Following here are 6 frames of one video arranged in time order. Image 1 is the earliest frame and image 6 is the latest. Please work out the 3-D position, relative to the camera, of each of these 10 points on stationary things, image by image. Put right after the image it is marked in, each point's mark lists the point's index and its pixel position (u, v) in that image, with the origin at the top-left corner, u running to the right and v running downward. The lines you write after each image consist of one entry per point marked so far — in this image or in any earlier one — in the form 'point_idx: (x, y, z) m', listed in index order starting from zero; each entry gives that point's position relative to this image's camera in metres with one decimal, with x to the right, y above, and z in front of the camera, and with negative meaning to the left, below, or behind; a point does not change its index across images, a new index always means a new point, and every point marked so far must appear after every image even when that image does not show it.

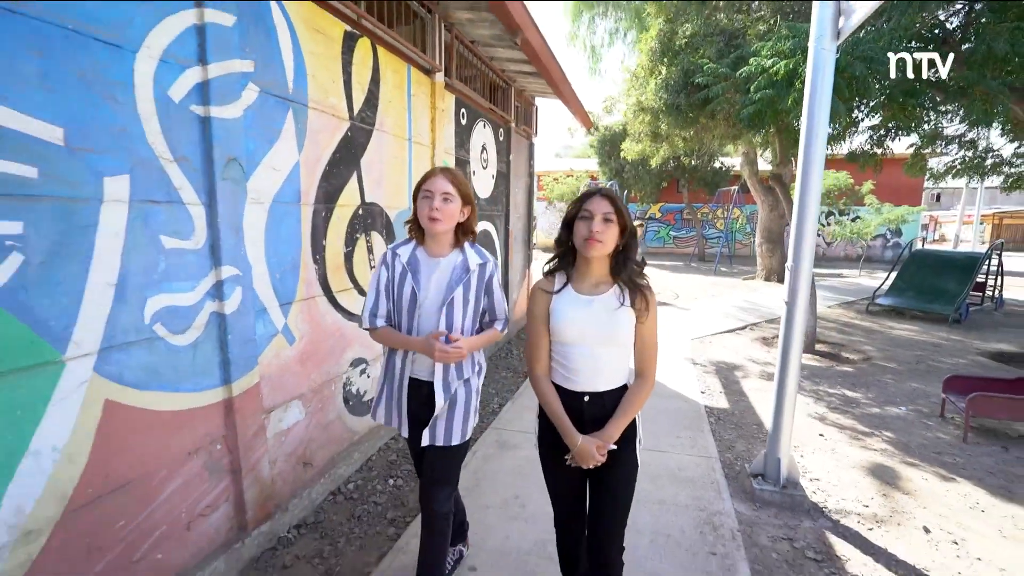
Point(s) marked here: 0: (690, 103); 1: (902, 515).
0: (+2.1, +2.2, +5.9) m
1: (+2.0, -1.2, +2.6) m
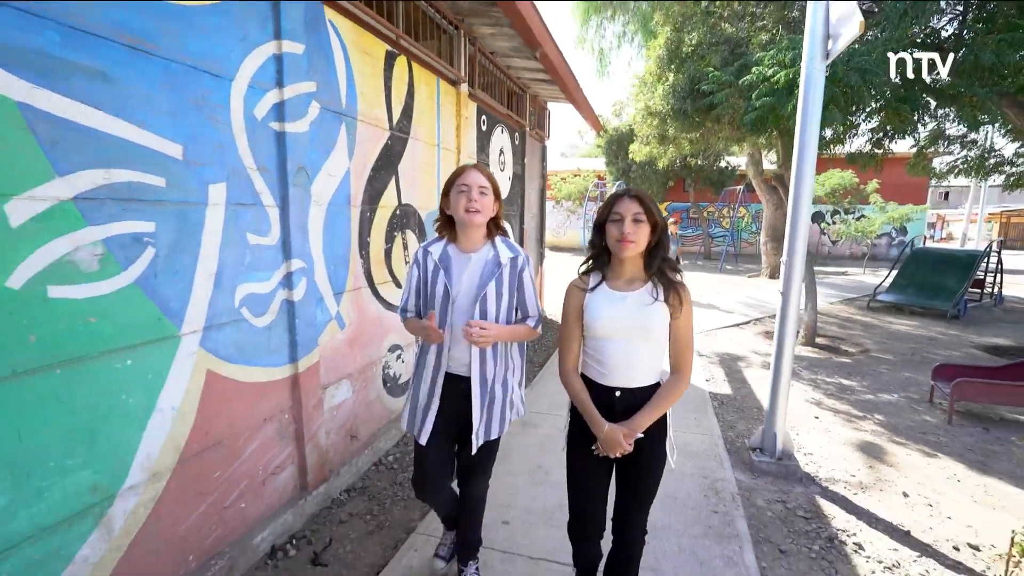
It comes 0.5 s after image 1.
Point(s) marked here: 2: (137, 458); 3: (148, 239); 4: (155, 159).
0: (+2.3, +2.3, +6.2) m
1: (+2.2, -1.1, +2.9) m
2: (-1.3, -0.6, +1.7) m
3: (-1.3, +0.2, +1.7) m
4: (-1.3, +0.5, +1.7) m
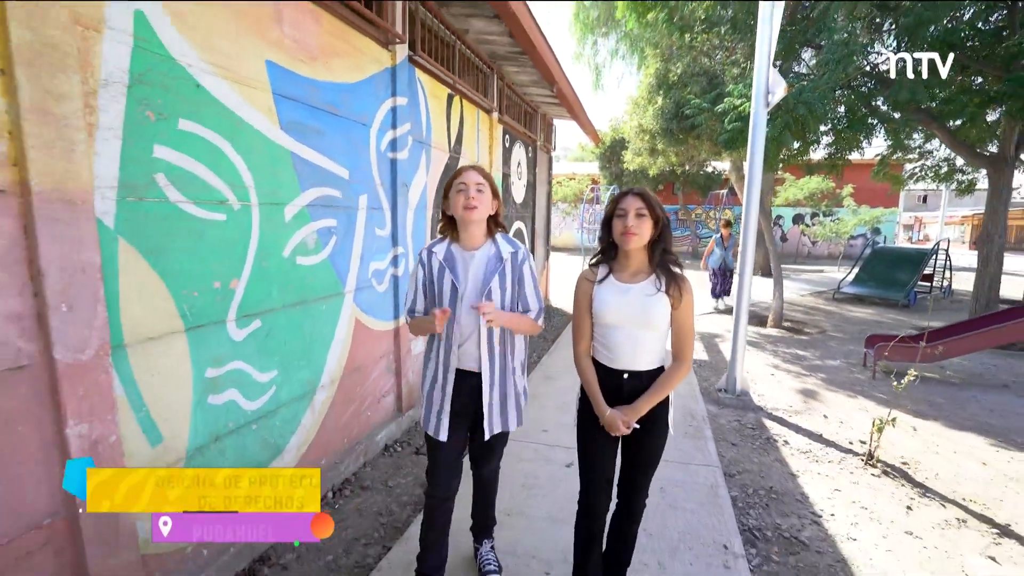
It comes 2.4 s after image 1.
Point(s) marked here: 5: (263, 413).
0: (+2.5, +2.4, +7.3) m
1: (+2.4, -1.0, +3.9) m
2: (-1.0, -0.4, +2.7) m
3: (-1.0, +0.3, +2.7) m
4: (-1.0, +0.6, +2.7) m
5: (-1.2, -0.6, +2.3) m
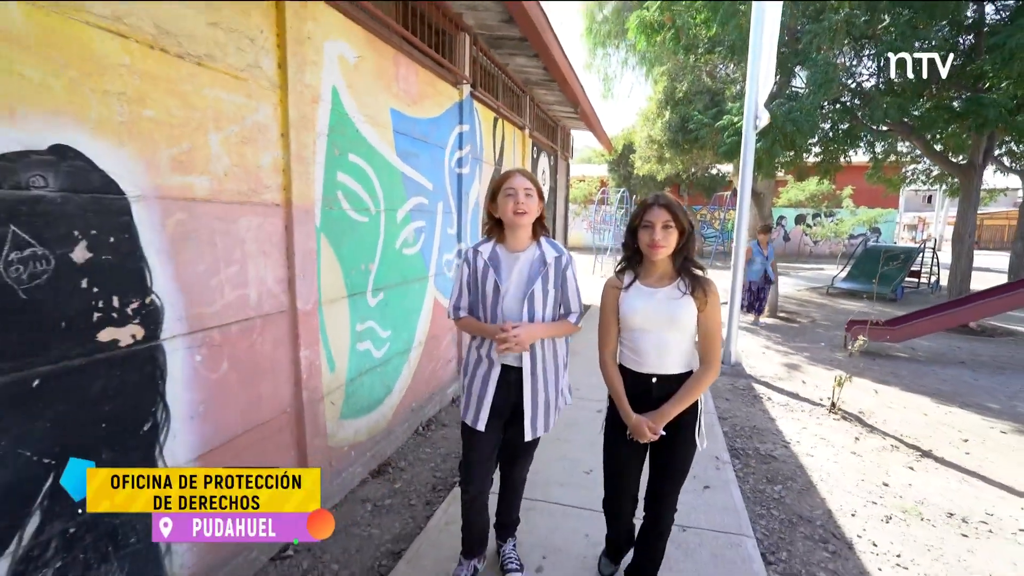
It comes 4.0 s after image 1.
0: (+2.9, +2.5, +8.2) m
1: (+2.8, -0.9, +4.8) m
2: (-0.7, -0.3, +3.6) m
3: (-0.7, +0.4, +3.6) m
4: (-0.6, +0.7, +3.6) m
5: (-0.8, -0.5, +3.2) m
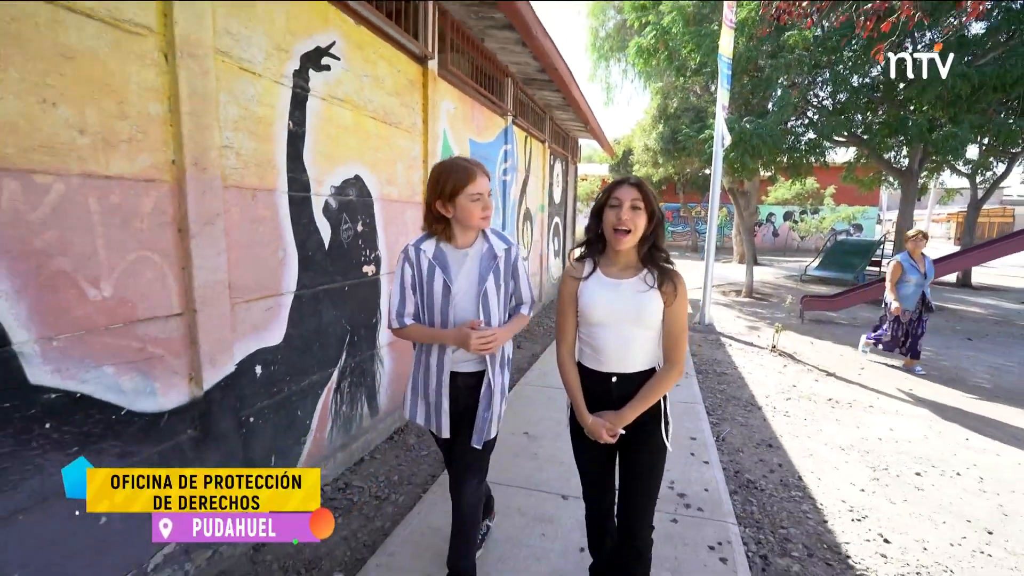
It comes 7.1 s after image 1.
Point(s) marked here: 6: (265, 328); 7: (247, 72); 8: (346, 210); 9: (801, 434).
0: (+3.2, +2.8, +9.7) m
1: (+3.1, -0.6, +6.3) m
2: (-0.4, -0.1, +5.2) m
3: (-0.3, +0.7, +5.1) m
4: (-0.3, +1.0, +5.1) m
5: (-0.5, -0.2, +4.7) m
6: (-1.1, -0.2, +2.3) m
7: (-1.1, +0.9, +2.1) m
8: (-1.0, +0.5, +2.8) m
9: (+2.0, -1.0, +3.4) m
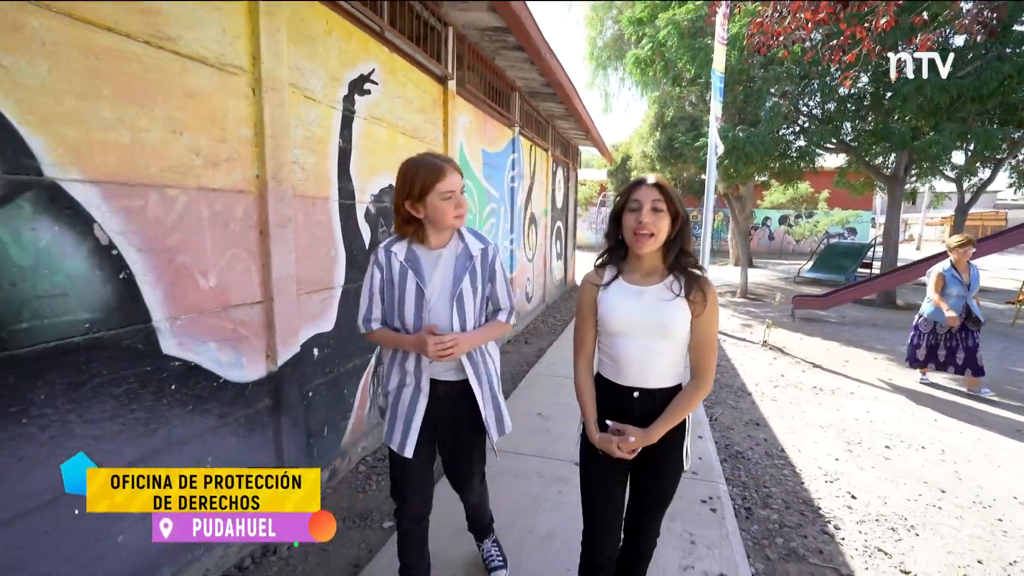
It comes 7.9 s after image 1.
0: (+3.3, +2.8, +10.1) m
1: (+3.2, -0.6, +6.7) m
2: (-0.3, -0.1, +5.5) m
3: (-0.2, +0.7, +5.5) m
4: (-0.2, +1.0, +5.5) m
5: (-0.4, -0.2, +5.1) m
6: (-1.0, -0.2, +2.7) m
7: (-1.0, +0.9, +2.4) m
8: (-0.9, +0.5, +3.2) m
9: (+2.1, -1.0, +3.8) m
